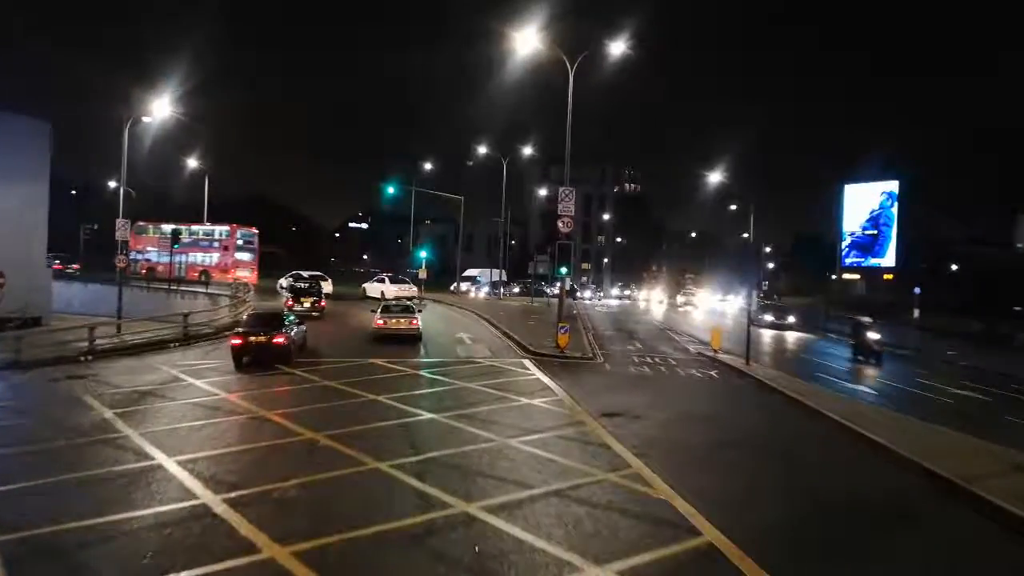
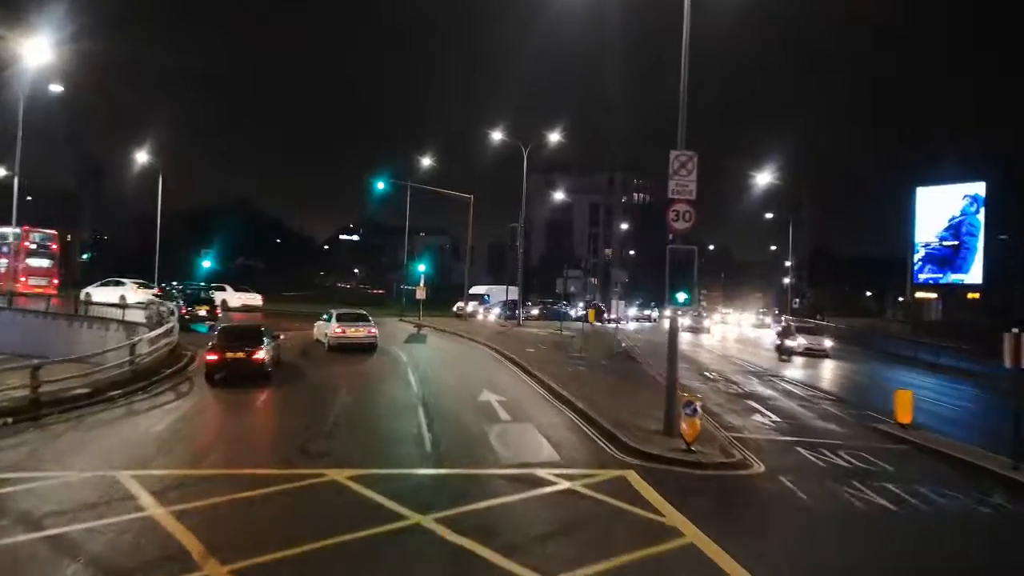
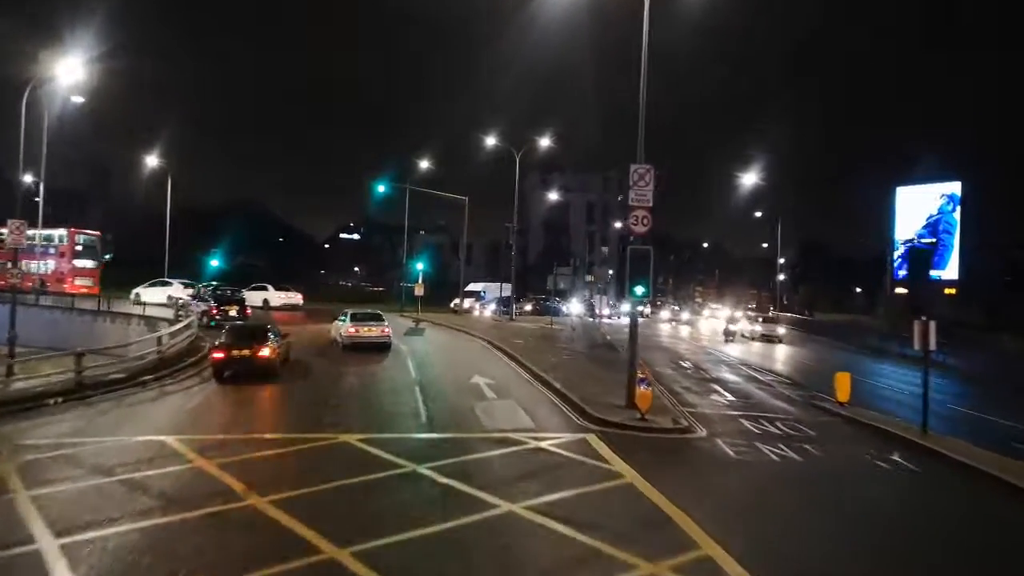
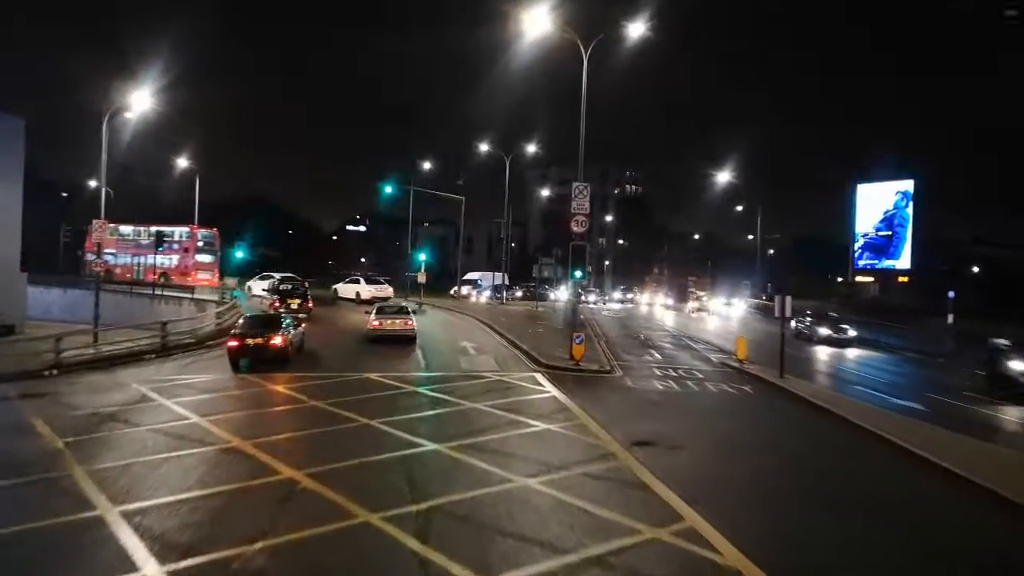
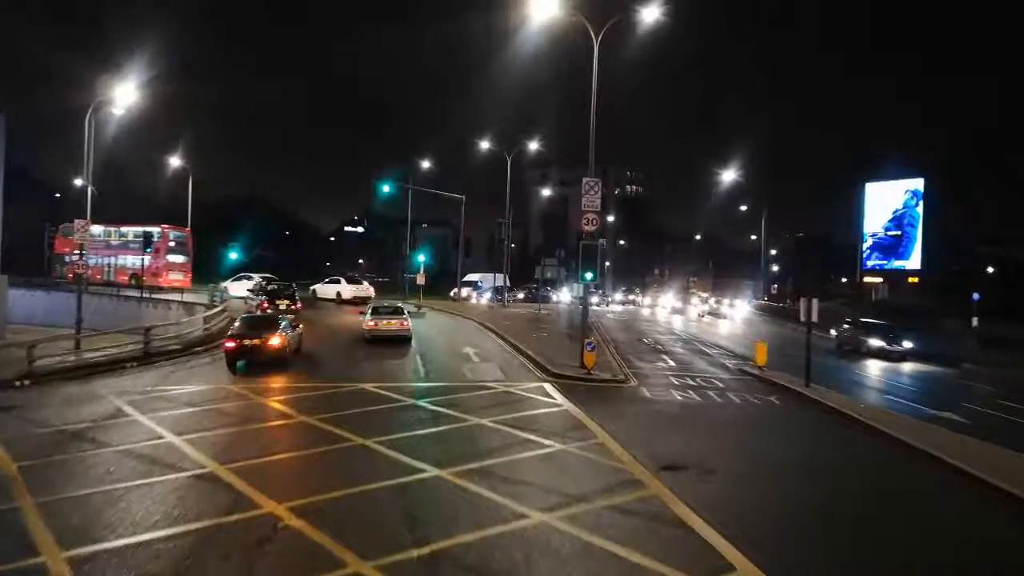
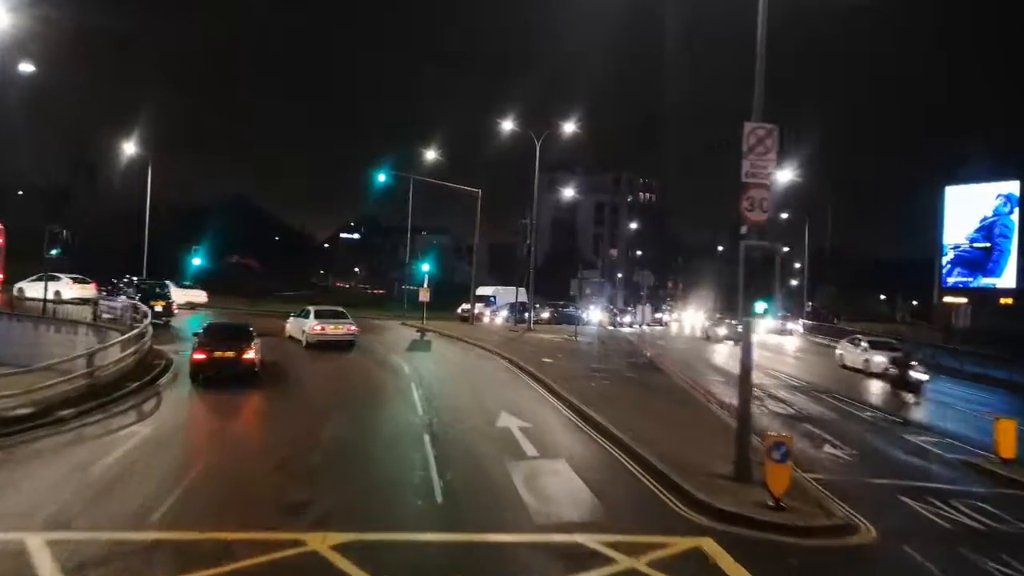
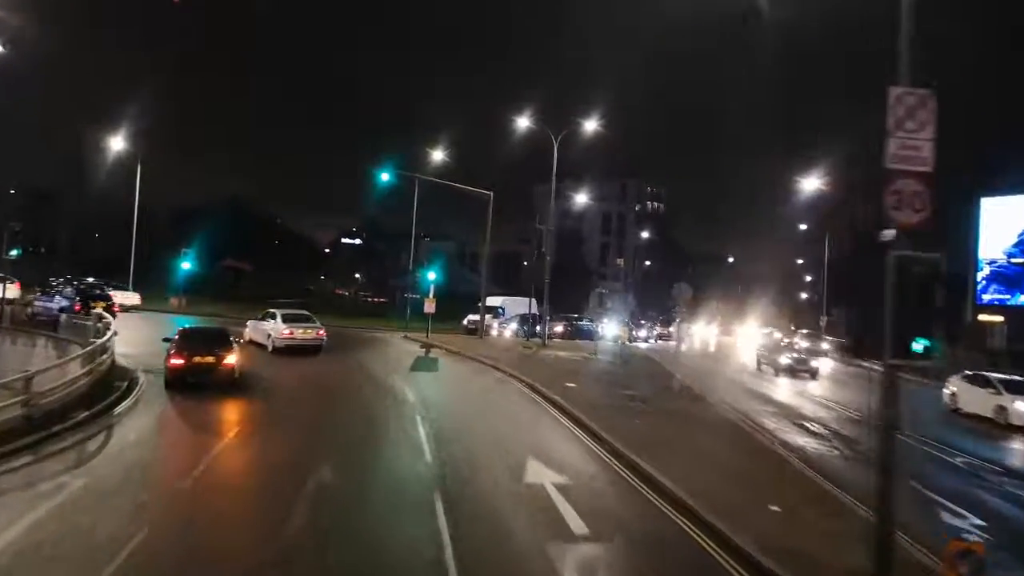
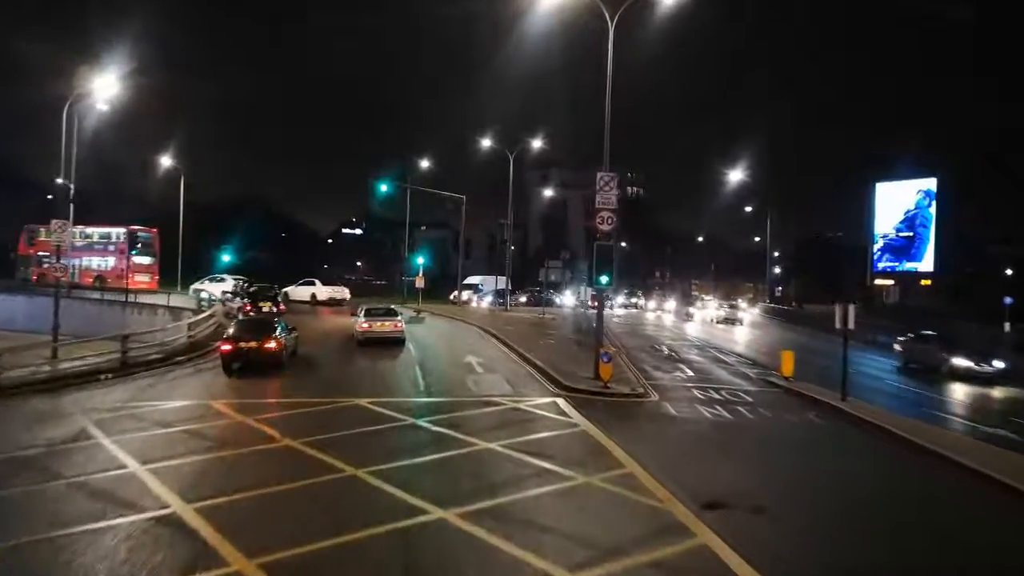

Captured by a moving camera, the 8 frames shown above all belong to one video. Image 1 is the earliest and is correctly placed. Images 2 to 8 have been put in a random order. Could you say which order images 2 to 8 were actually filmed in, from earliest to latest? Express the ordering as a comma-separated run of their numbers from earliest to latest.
4, 5, 8, 3, 2, 6, 7
